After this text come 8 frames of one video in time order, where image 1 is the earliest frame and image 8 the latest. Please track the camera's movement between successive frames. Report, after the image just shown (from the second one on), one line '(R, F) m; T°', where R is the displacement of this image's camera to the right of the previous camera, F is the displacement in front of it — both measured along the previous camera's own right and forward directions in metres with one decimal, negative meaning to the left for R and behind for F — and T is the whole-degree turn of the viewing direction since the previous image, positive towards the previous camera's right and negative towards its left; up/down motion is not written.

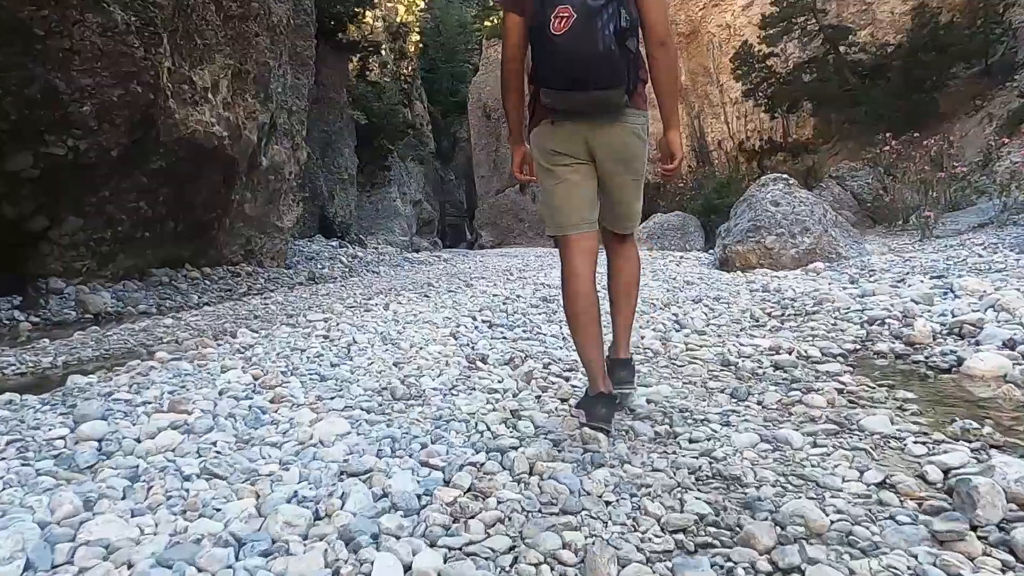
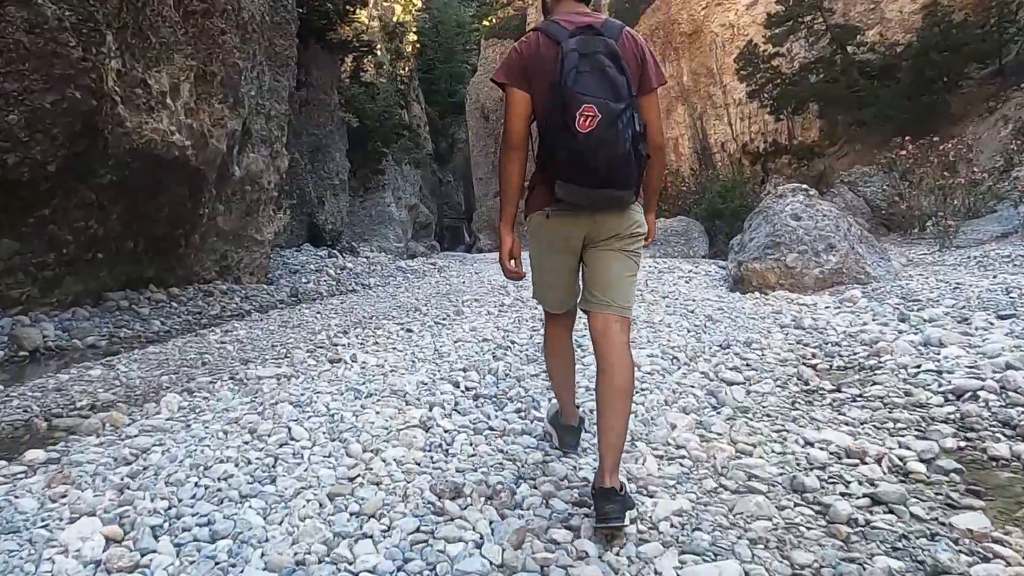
(0.0, +0.7) m; 0°
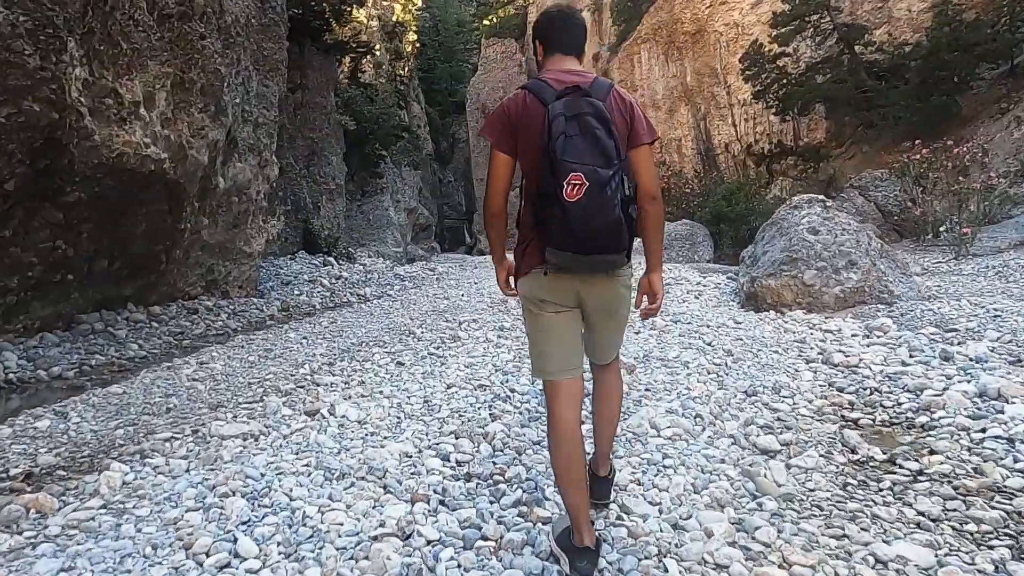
(0.0, +0.4) m; 0°
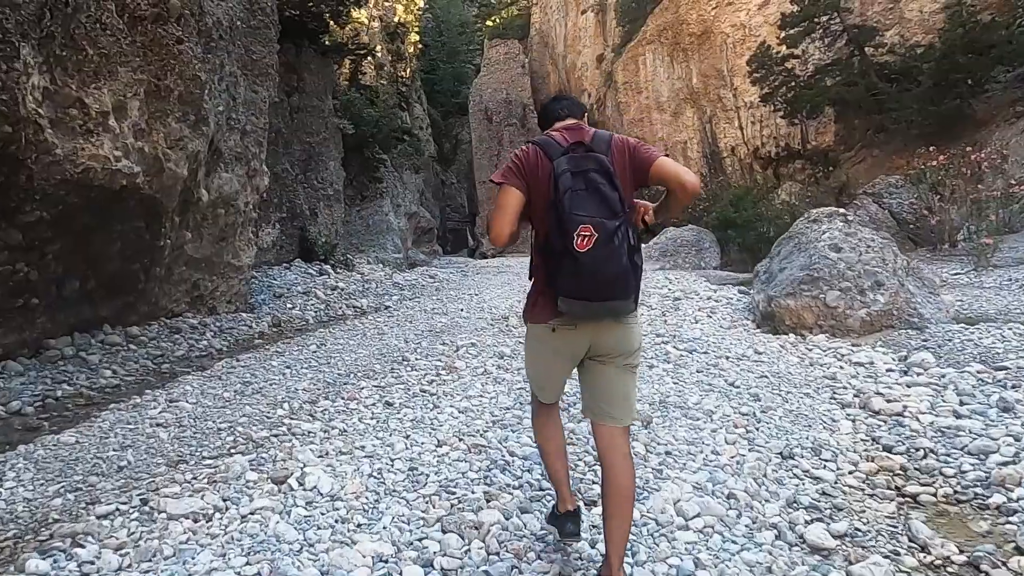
(0.0, +0.4) m; 0°
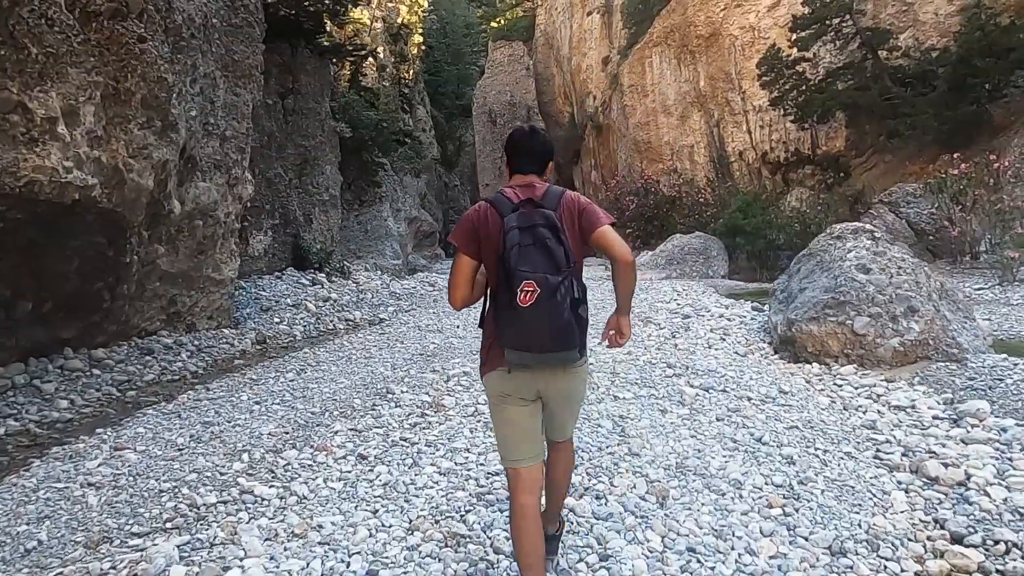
(+0.1, +0.5) m; 0°
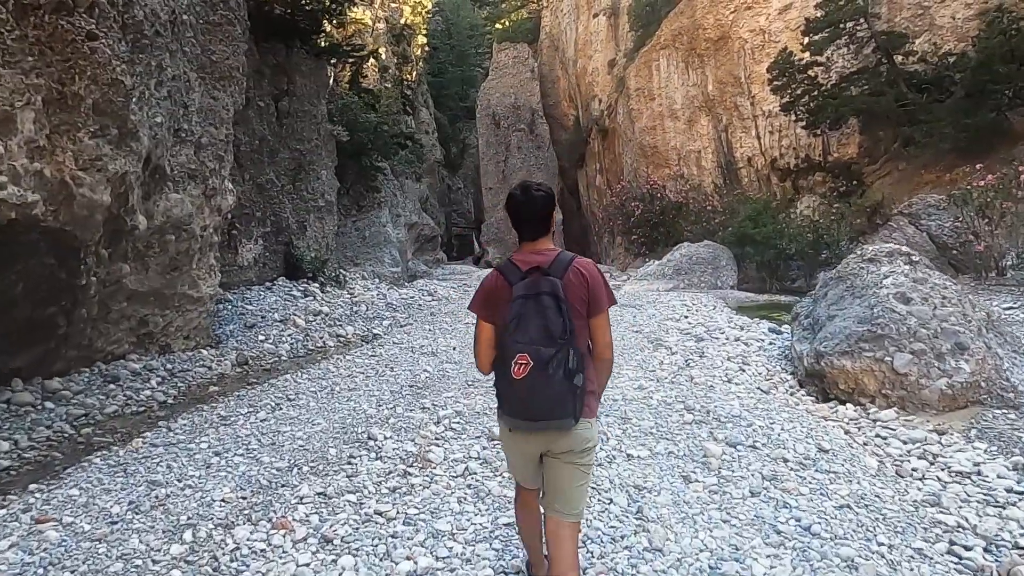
(0.0, +0.6) m; 0°
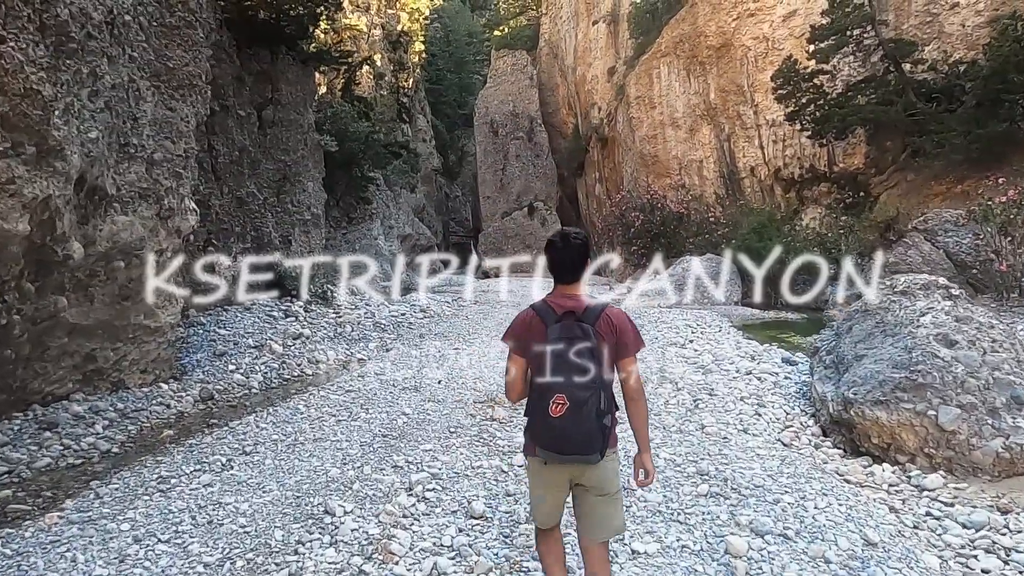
(+0.1, +0.7) m; 0°
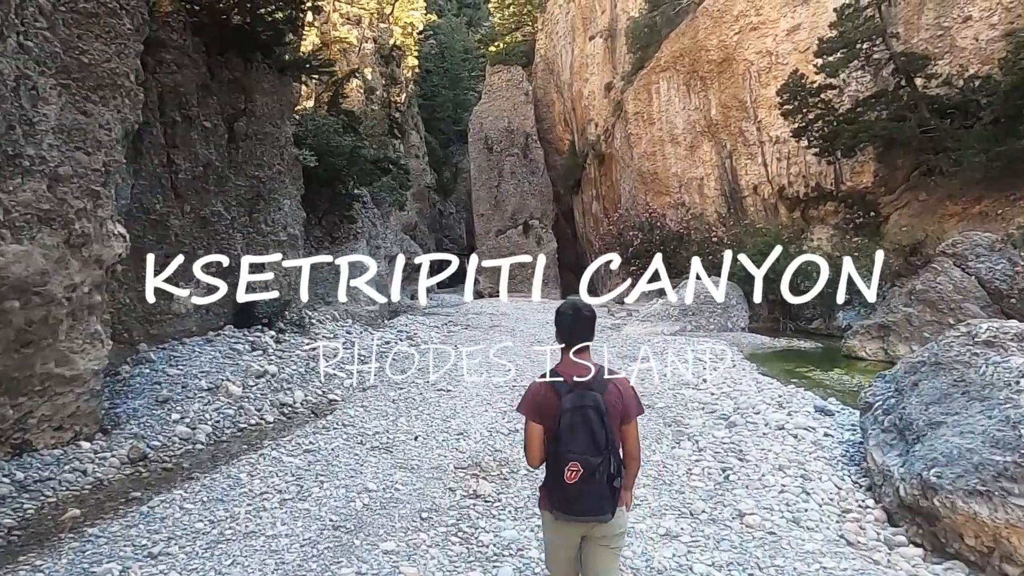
(0.0, +1.1) m; 0°
